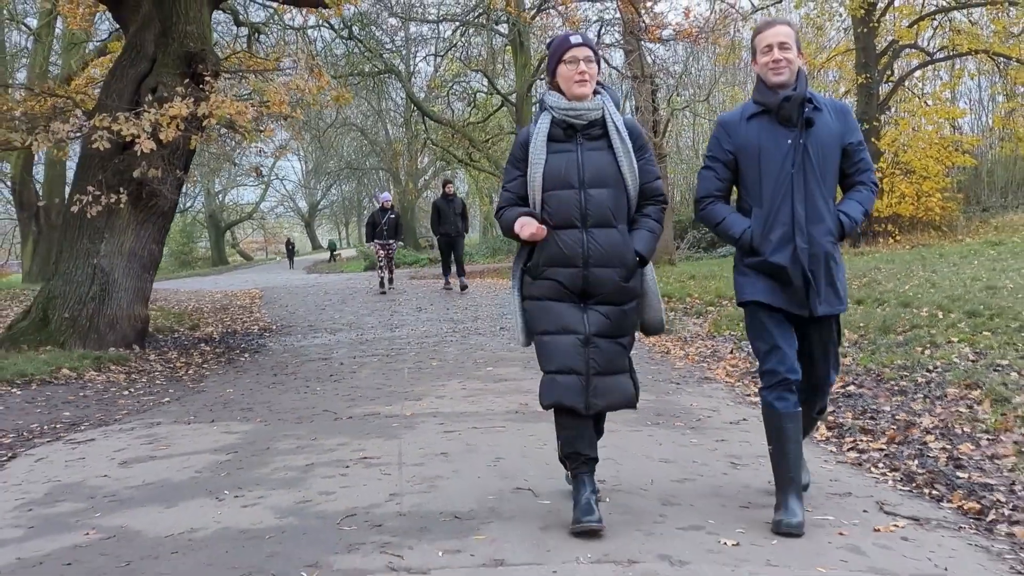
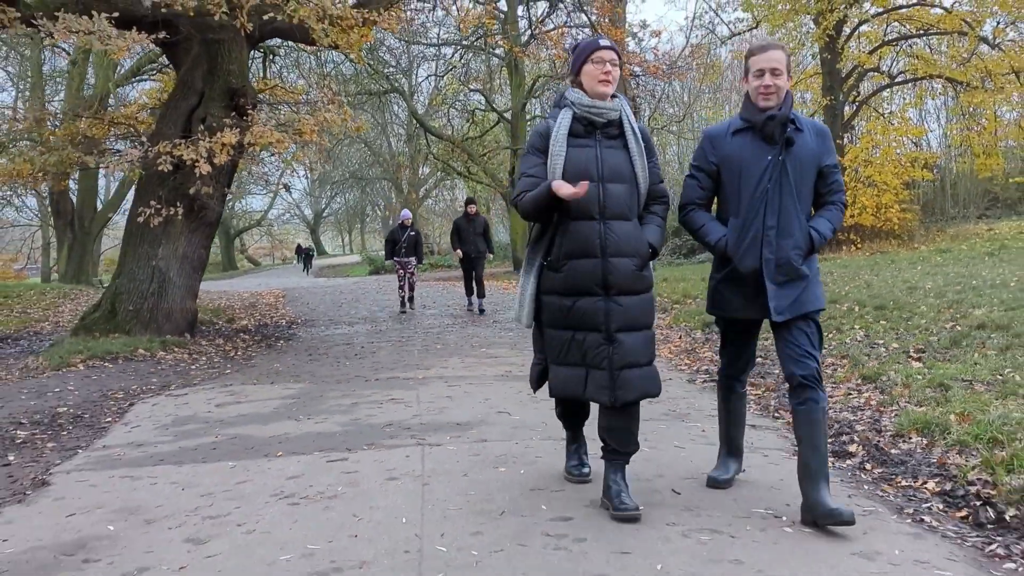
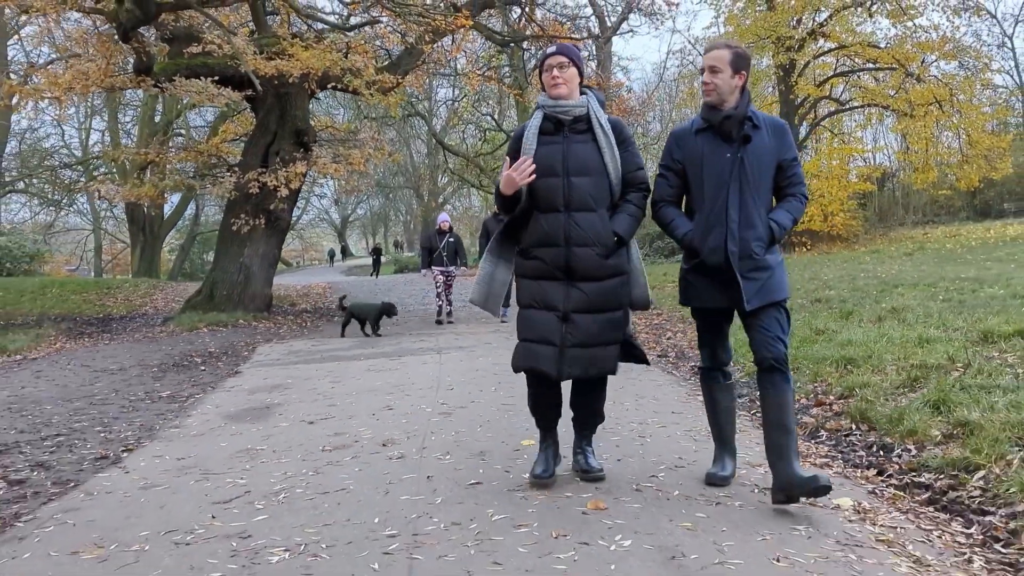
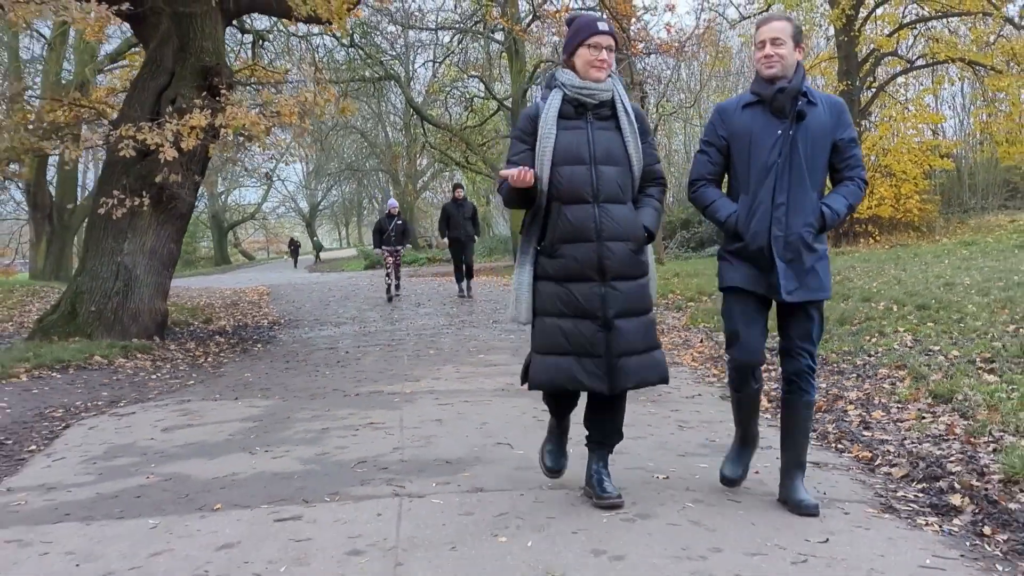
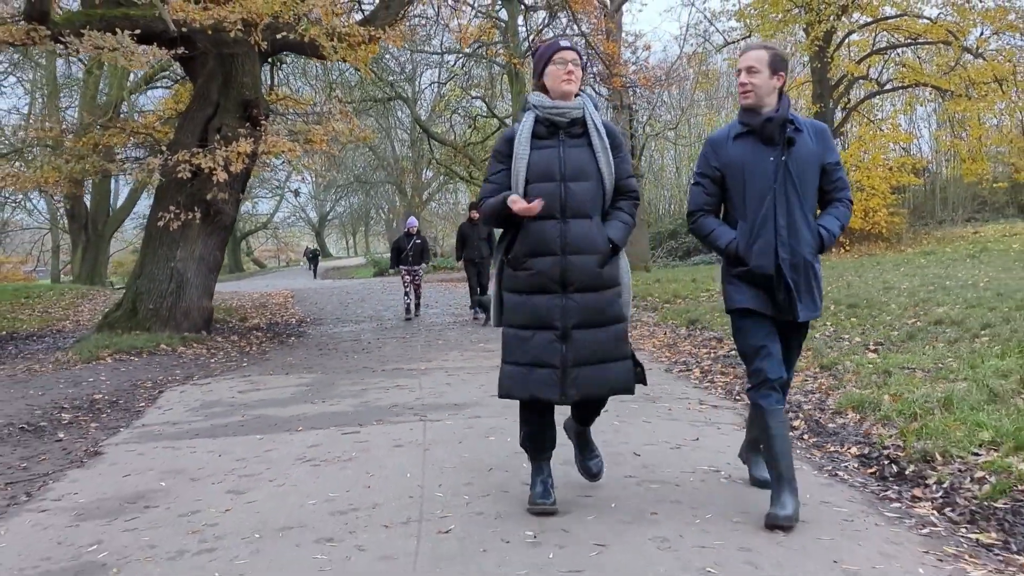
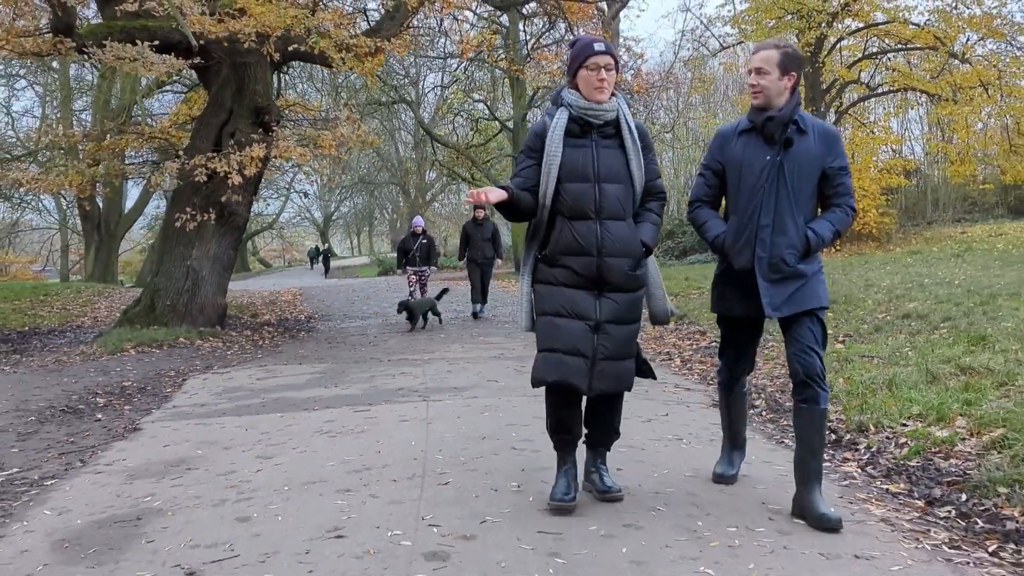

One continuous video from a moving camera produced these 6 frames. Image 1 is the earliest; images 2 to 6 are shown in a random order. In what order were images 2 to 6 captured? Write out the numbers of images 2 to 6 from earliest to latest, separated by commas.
4, 2, 5, 6, 3
